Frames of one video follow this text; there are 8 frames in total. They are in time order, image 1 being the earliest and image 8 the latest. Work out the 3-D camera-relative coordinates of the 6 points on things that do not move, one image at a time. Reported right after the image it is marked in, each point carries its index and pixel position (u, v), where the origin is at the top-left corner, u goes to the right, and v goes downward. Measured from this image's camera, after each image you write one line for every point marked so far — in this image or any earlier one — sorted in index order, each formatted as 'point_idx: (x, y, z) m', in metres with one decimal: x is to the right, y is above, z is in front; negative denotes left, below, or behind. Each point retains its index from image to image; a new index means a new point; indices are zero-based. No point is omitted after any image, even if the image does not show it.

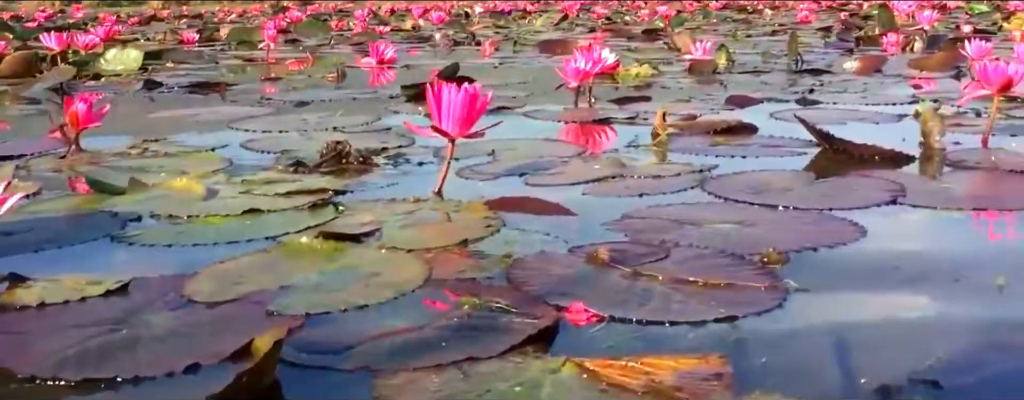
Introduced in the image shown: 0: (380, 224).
0: (-0.2, 0.0, +1.3) m
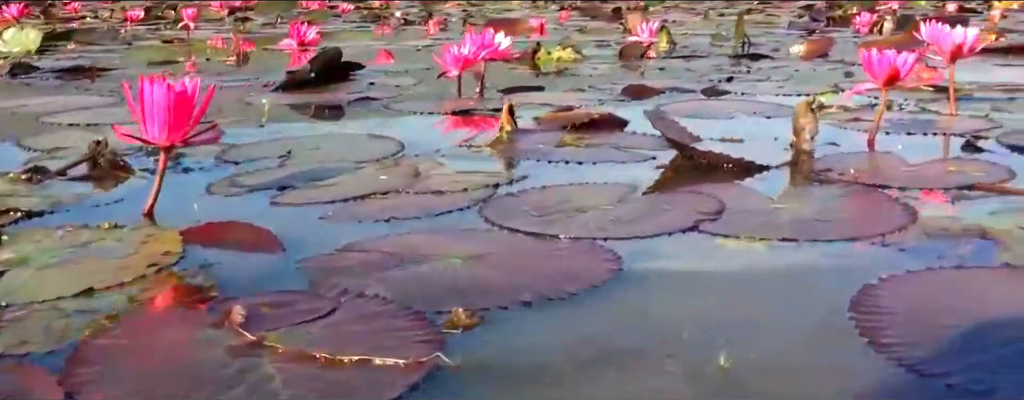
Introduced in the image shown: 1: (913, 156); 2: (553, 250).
0: (-0.5, -0.1, +1.0) m
1: (+0.6, +0.1, +1.6) m
2: (0.0, -0.1, +1.0) m
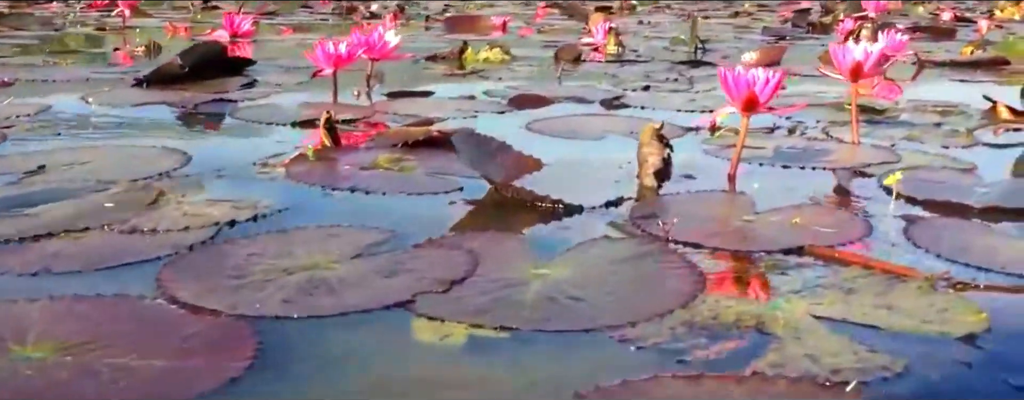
0: (-0.8, -0.1, +0.8) m
1: (+0.3, 0.0, +1.4) m
2: (-0.3, -0.1, +0.8) m
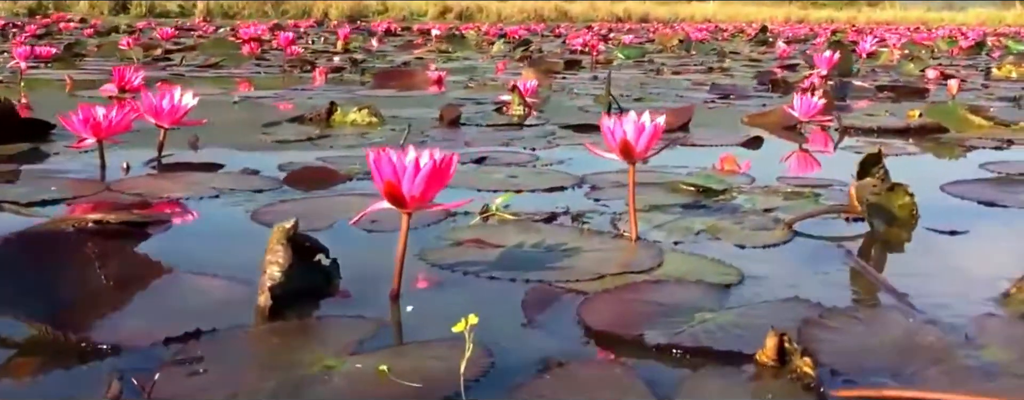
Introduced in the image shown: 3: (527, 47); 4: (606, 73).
0: (-1.2, -0.2, +0.5) m
1: (-0.1, -0.1, +1.0) m
2: (-0.7, -0.2, +0.5) m
3: (+0.2, +1.5, +9.6) m
4: (+0.6, +0.8, +6.1) m
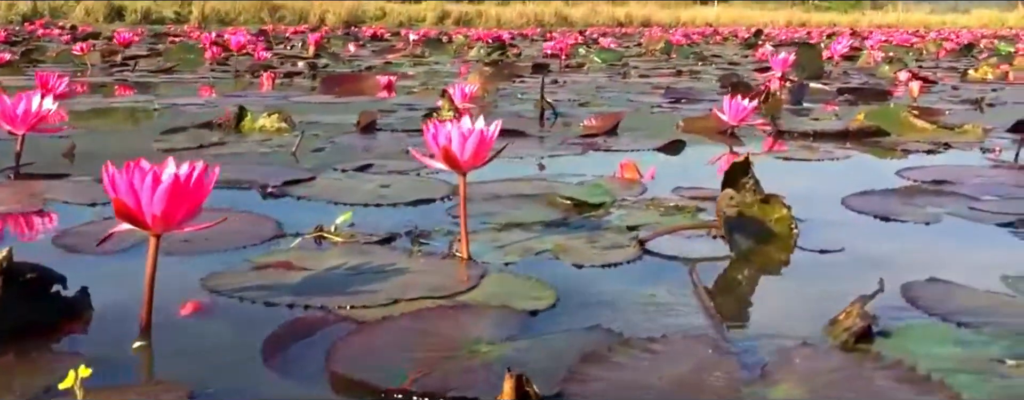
0: (-1.5, -0.2, +0.4) m
1: (-0.3, -0.1, +0.9) m
2: (-0.9, -0.2, +0.4) m
3: (-0.1, +1.4, +9.5) m
4: (+0.3, +0.7, +6.0) m
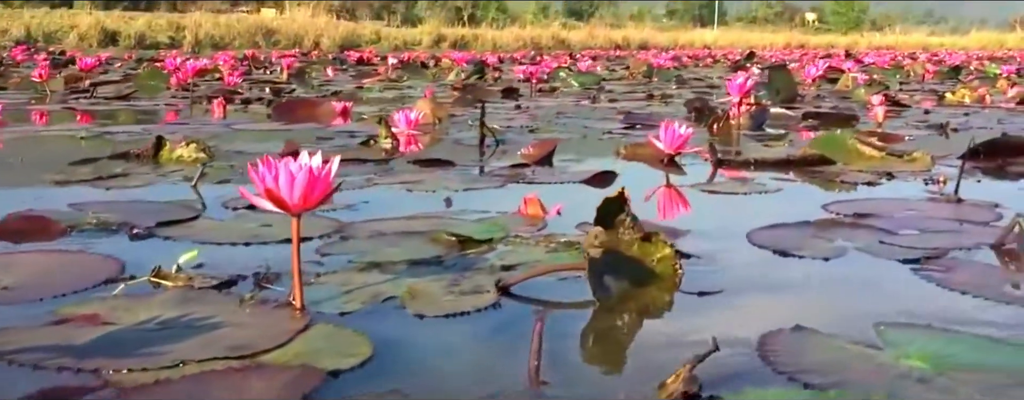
0: (-1.7, -0.2, +0.3) m
1: (-0.5, -0.2, +0.8) m
2: (-1.1, -0.3, +0.3) m
3: (-0.3, +1.2, +9.4) m
4: (+0.1, +0.6, +5.9) m
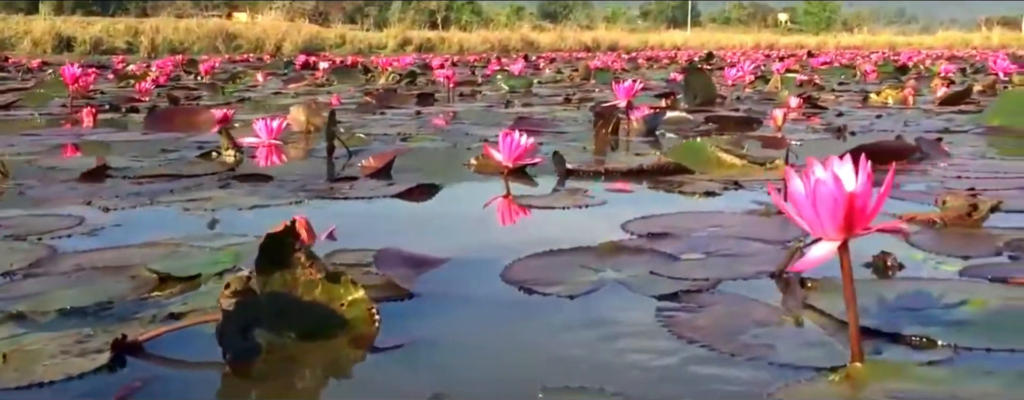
0: (-2.0, -0.3, 0.0) m
1: (-0.9, -0.2, +0.6) m
2: (-1.5, -0.3, 0.0) m
3: (-0.9, +1.1, +9.2) m
4: (-0.4, +0.5, +5.7) m
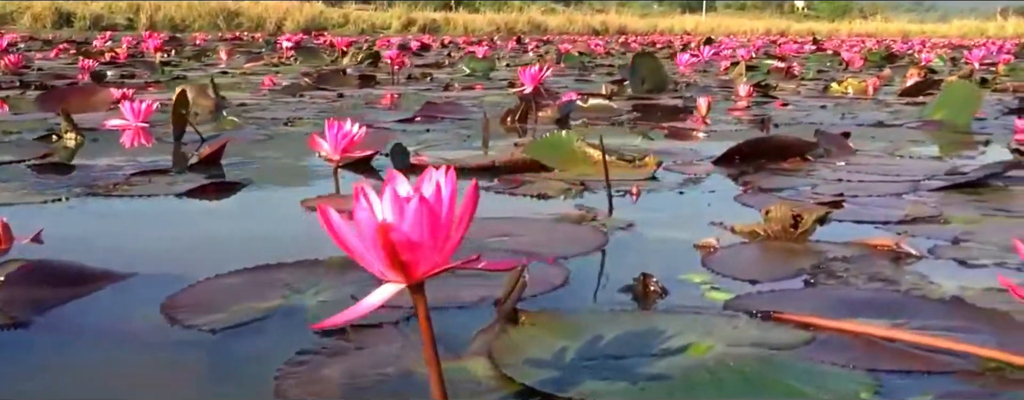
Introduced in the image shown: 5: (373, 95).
0: (-2.5, -0.3, -0.2) m
1: (-1.3, -0.2, +0.3) m
2: (-1.9, -0.3, -0.2) m
3: (-1.2, +1.2, +8.9) m
4: (-0.7, +0.6, +5.4) m
5: (-0.7, +0.6, +5.2) m
